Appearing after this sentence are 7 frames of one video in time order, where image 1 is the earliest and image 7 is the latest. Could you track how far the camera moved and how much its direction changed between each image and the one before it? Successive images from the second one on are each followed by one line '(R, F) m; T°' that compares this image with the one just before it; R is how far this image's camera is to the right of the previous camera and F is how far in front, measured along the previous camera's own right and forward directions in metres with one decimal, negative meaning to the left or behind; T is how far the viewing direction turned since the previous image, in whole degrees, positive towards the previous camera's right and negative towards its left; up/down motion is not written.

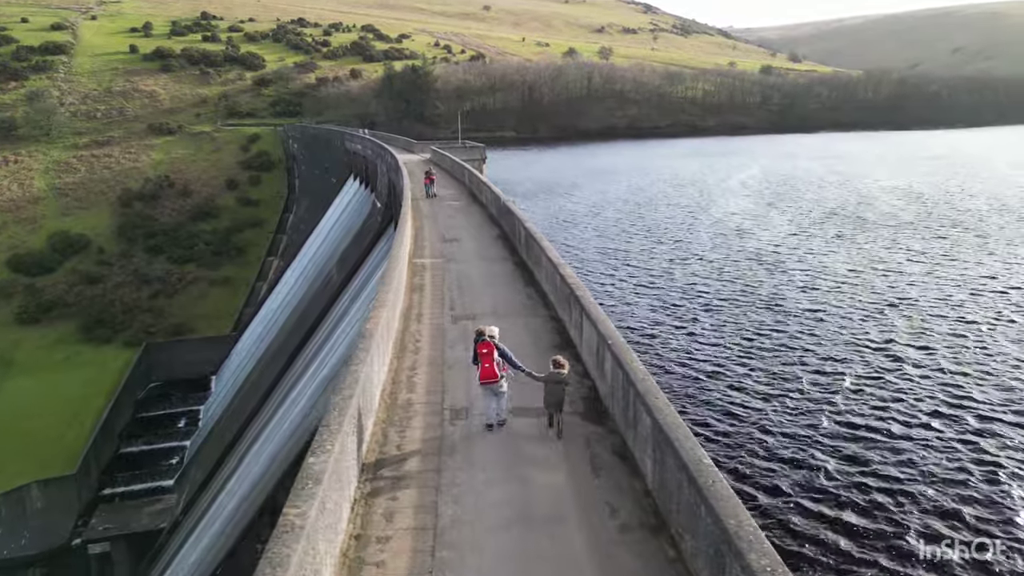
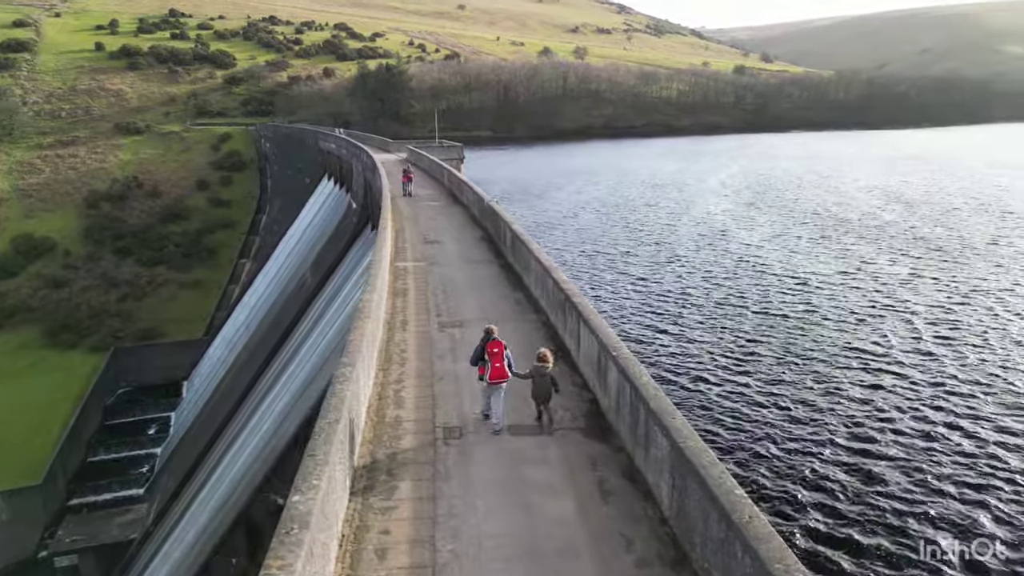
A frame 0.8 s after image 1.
(-0.1, +0.4) m; +2°
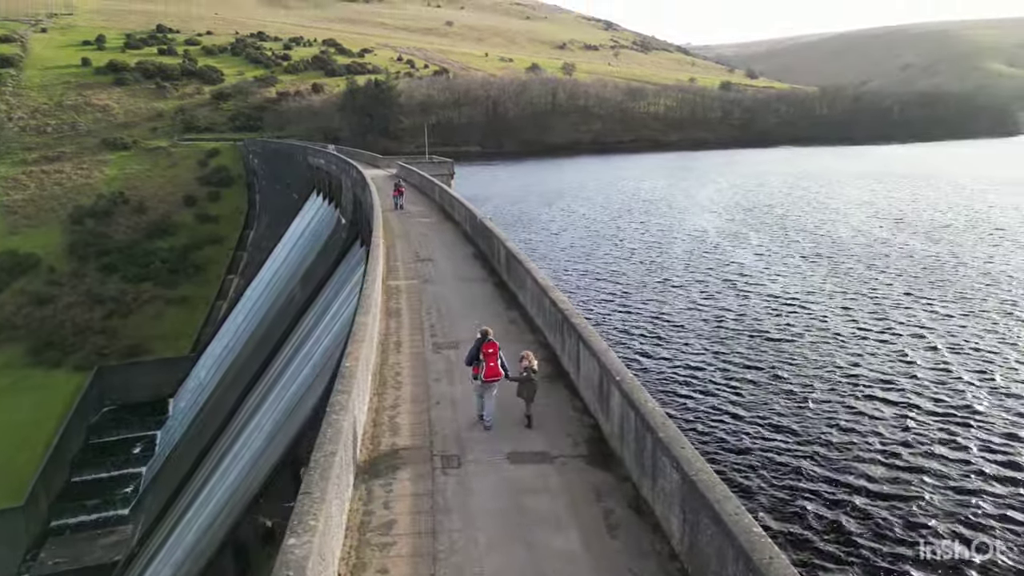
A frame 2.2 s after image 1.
(-0.1, +0.1) m; +1°
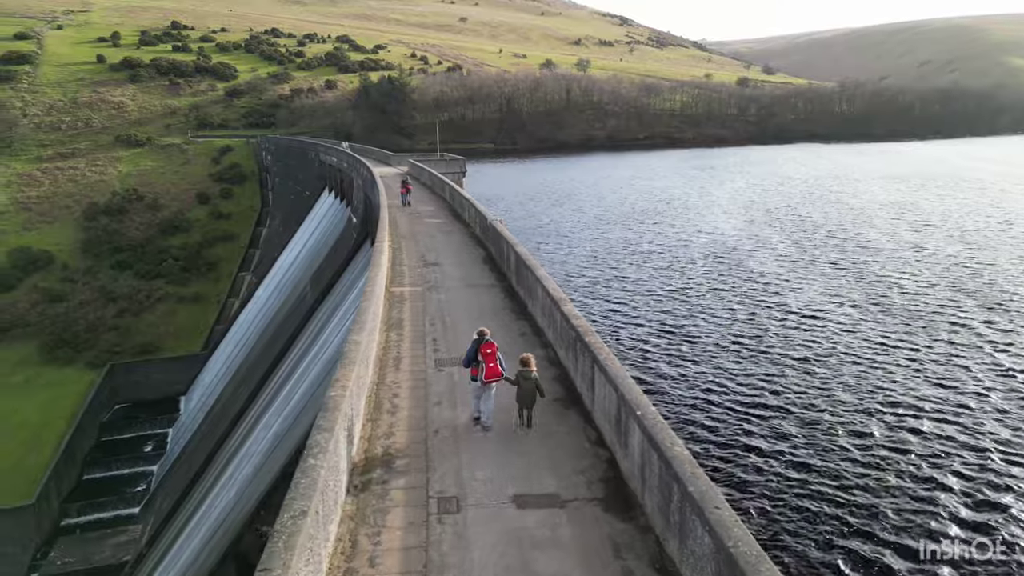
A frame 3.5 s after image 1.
(0.0, +0.6) m; -1°
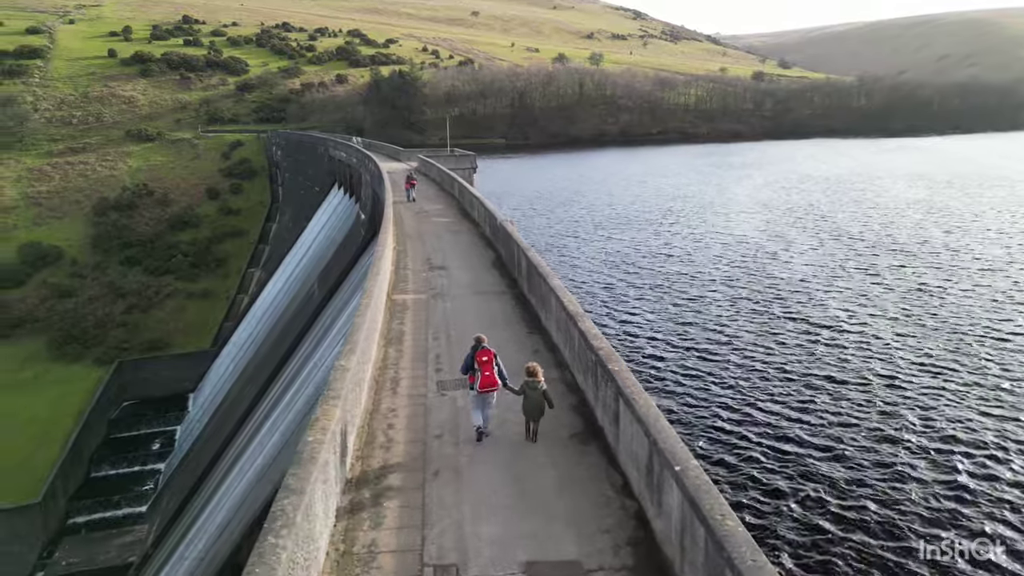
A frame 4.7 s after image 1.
(0.0, +0.7) m; -1°
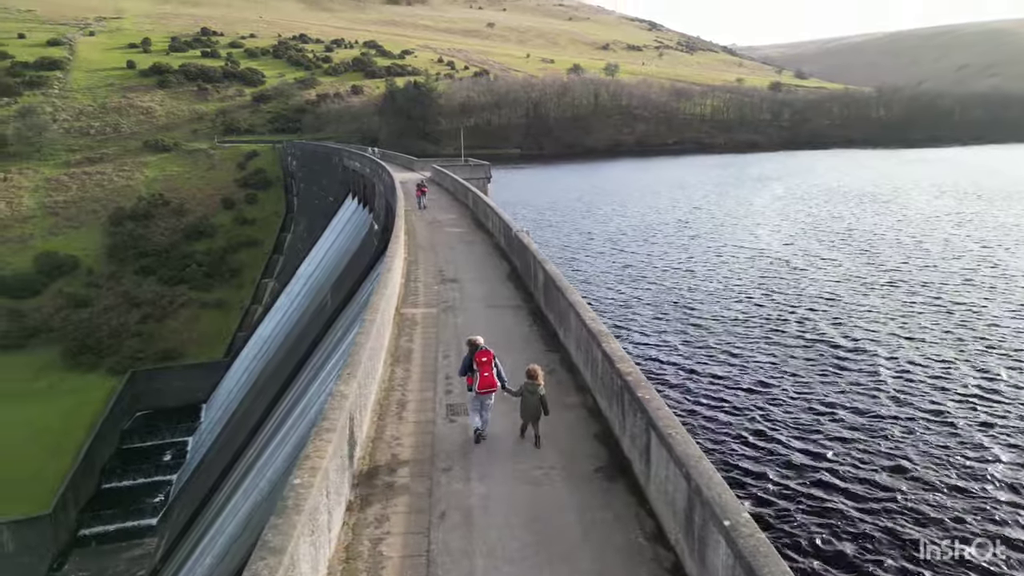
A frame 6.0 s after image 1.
(0.0, +0.5) m; -1°
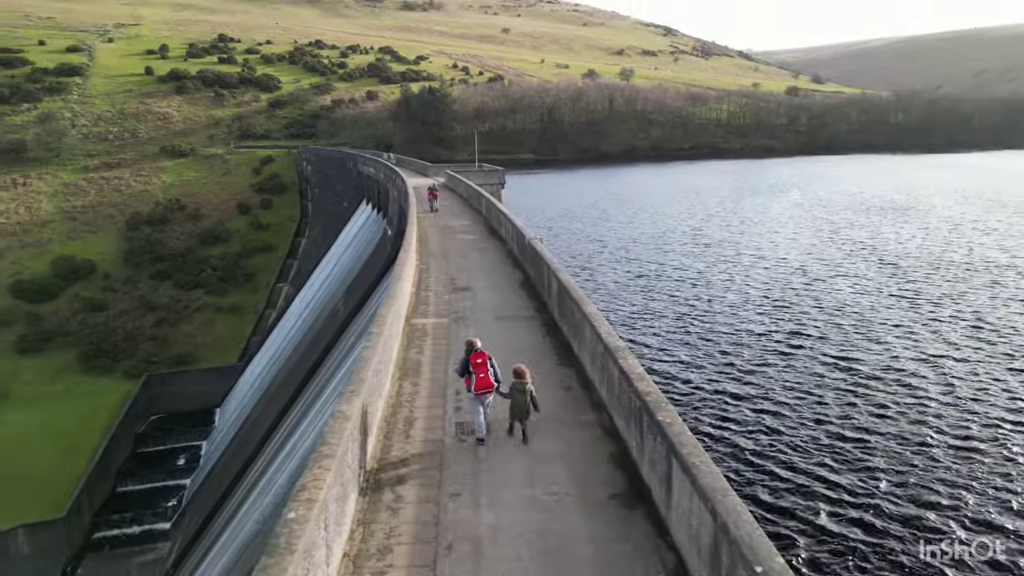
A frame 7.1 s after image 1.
(0.0, +0.2) m; -1°
